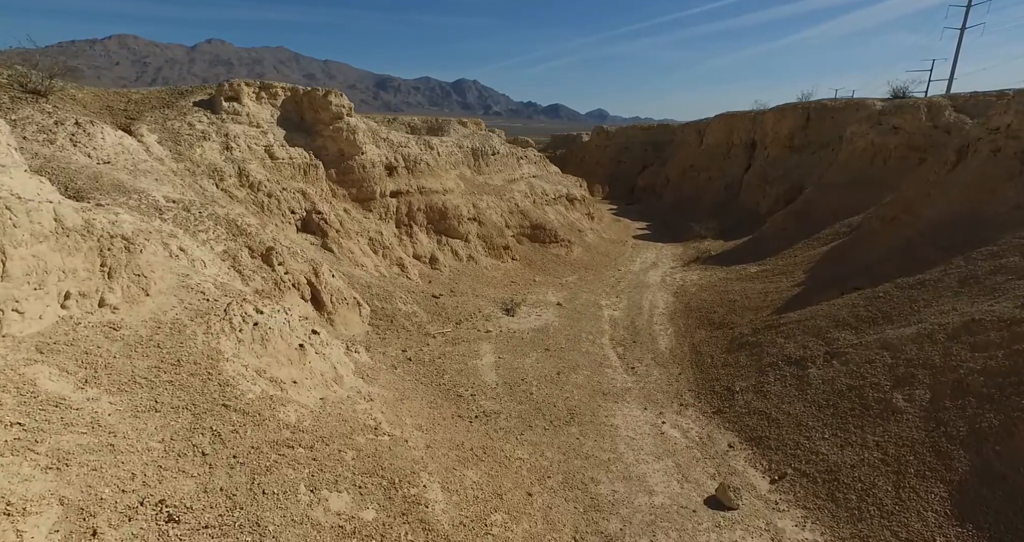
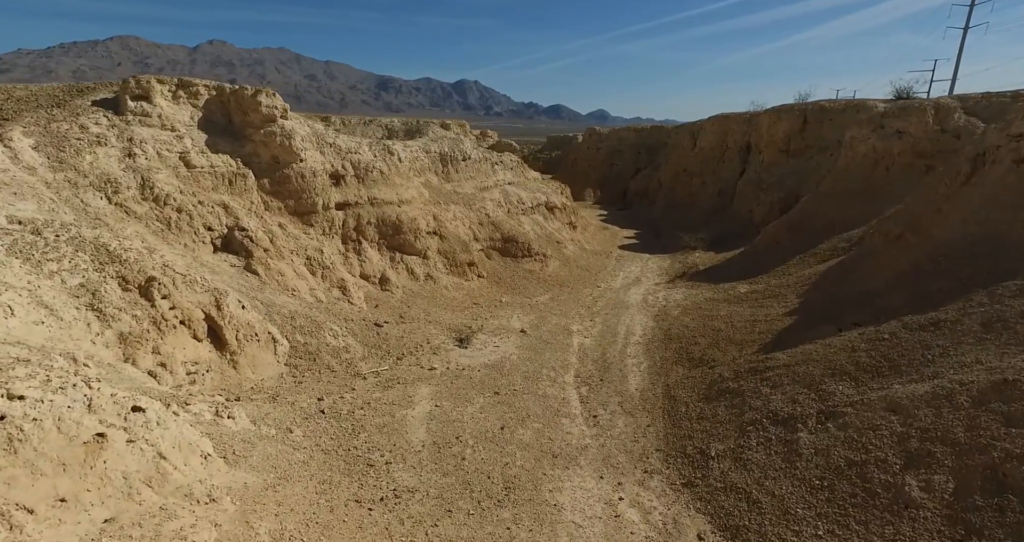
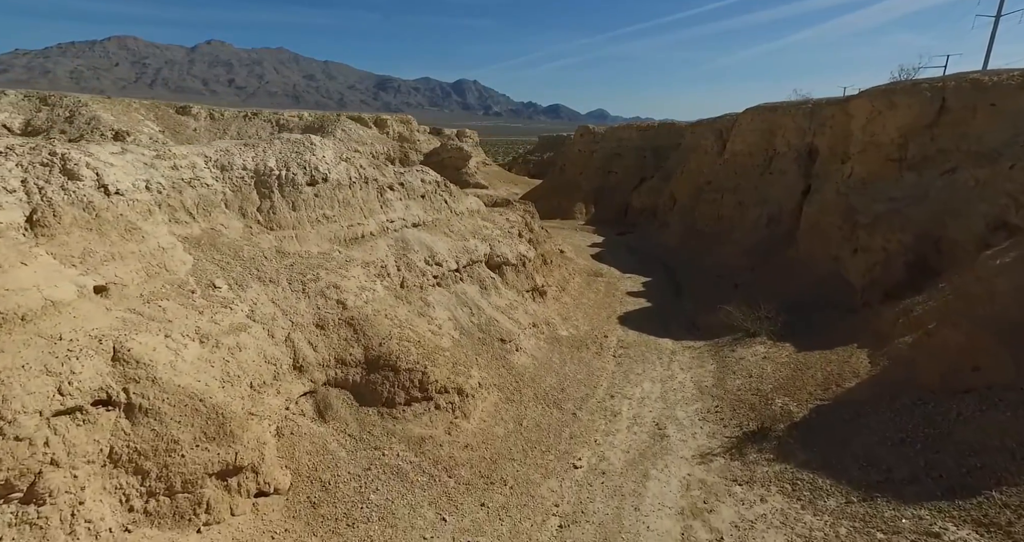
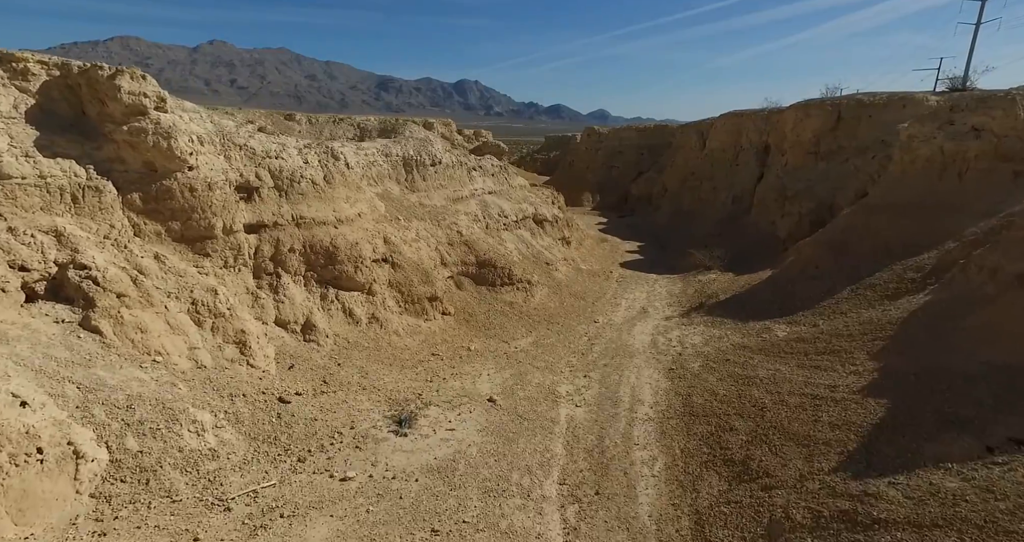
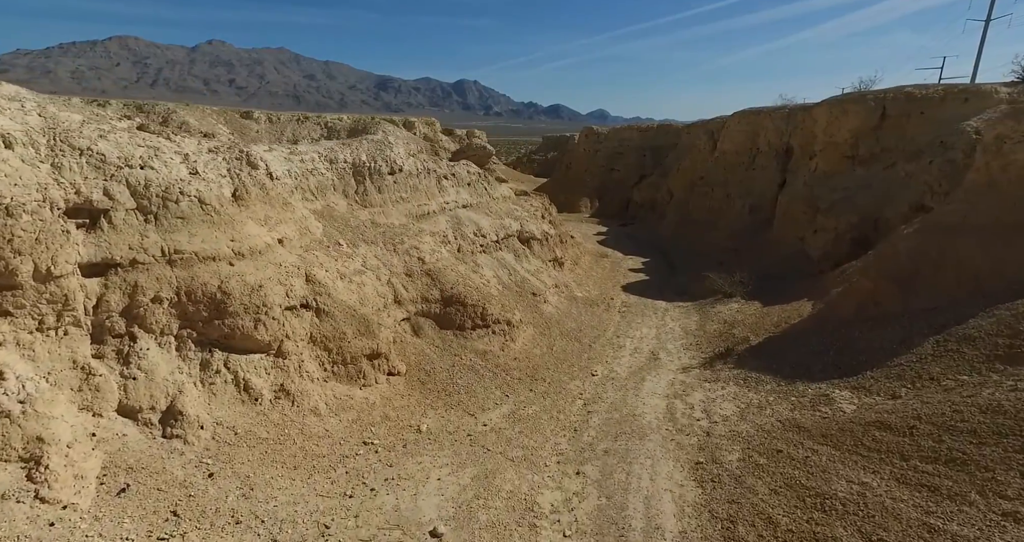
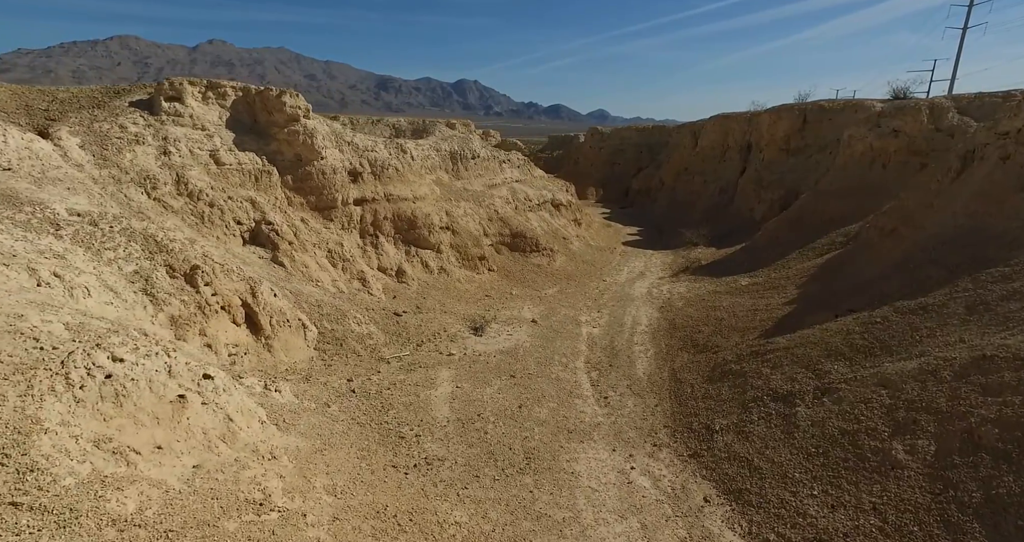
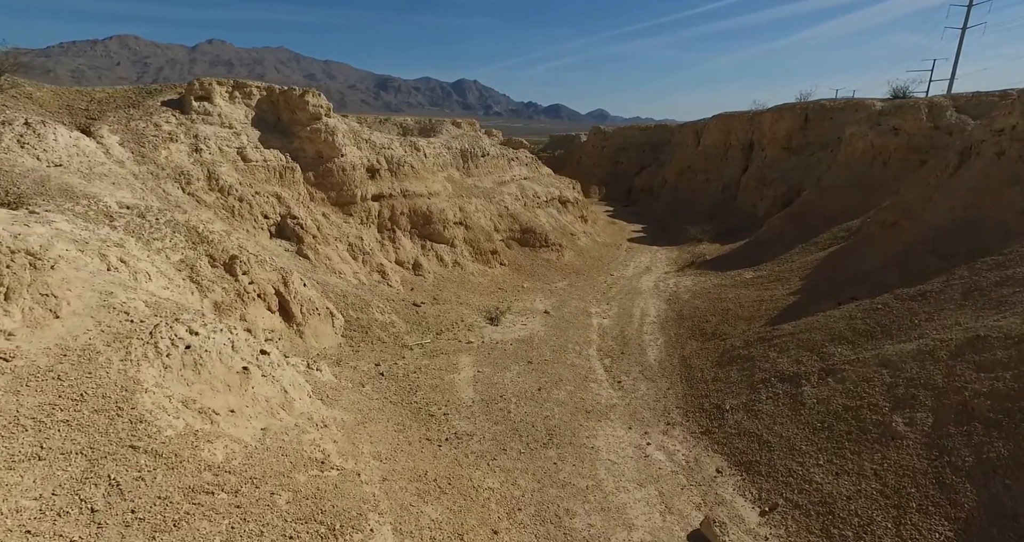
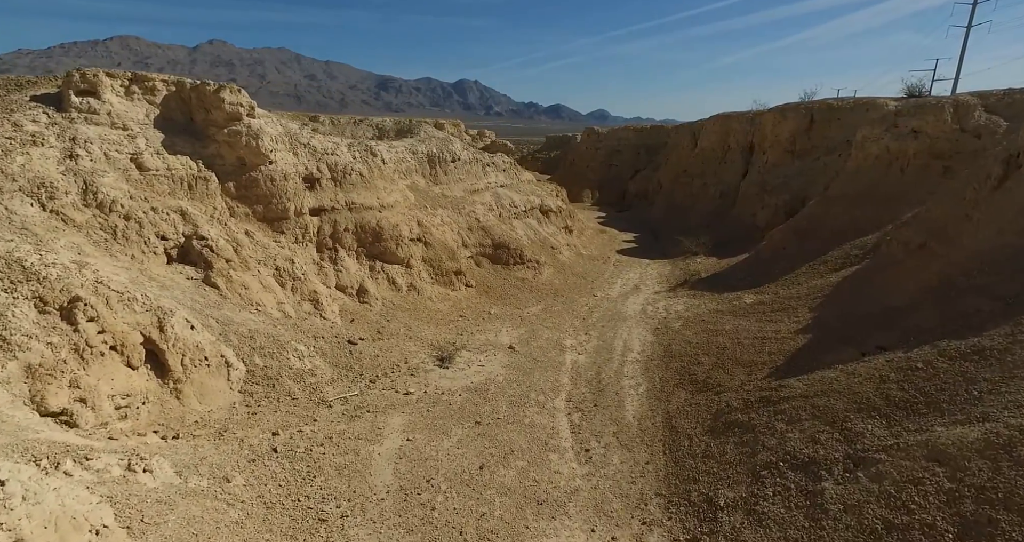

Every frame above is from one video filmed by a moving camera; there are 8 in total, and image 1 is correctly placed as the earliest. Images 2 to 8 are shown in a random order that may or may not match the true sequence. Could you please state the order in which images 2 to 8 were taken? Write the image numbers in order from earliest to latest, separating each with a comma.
7, 6, 2, 8, 4, 5, 3
